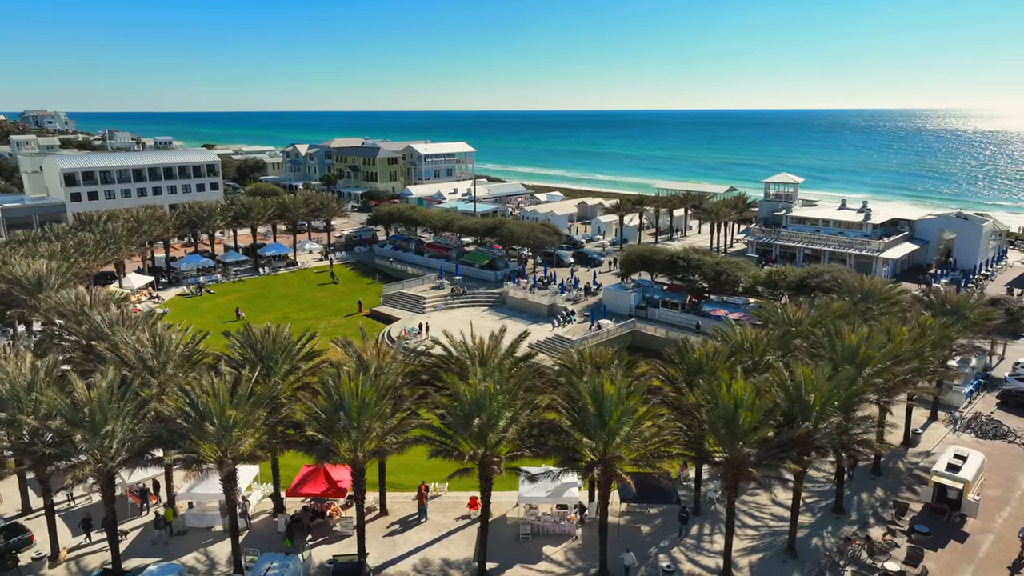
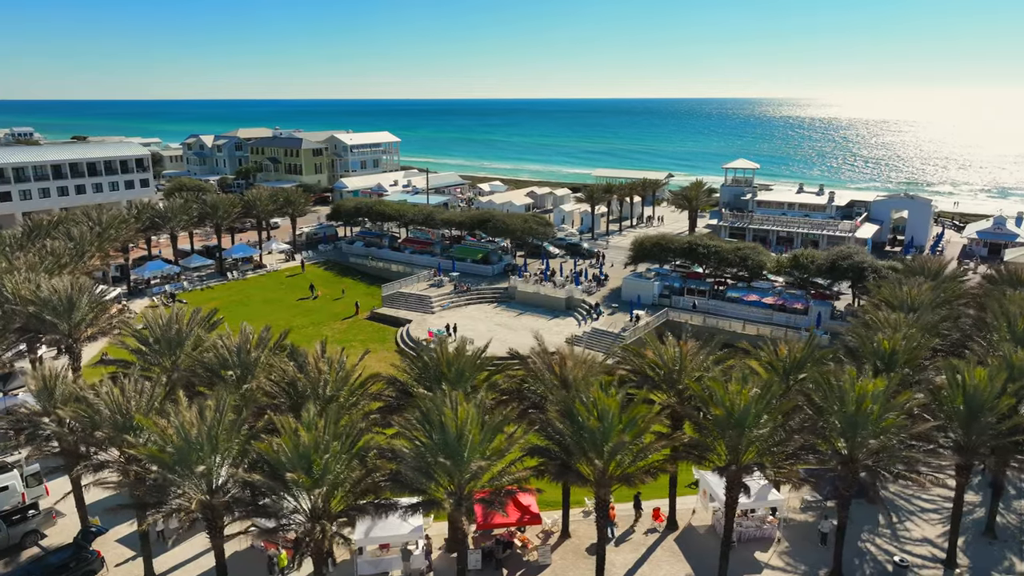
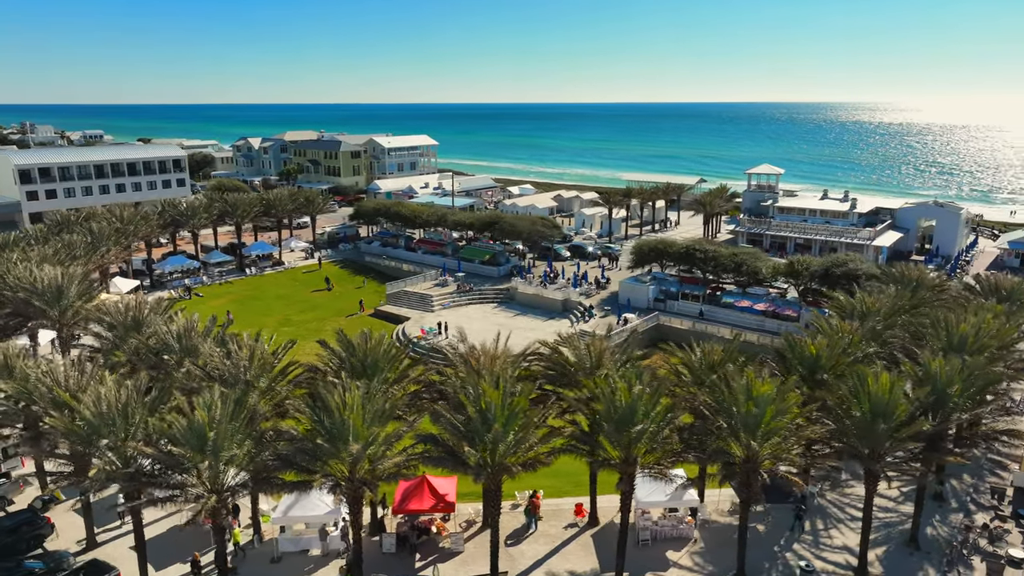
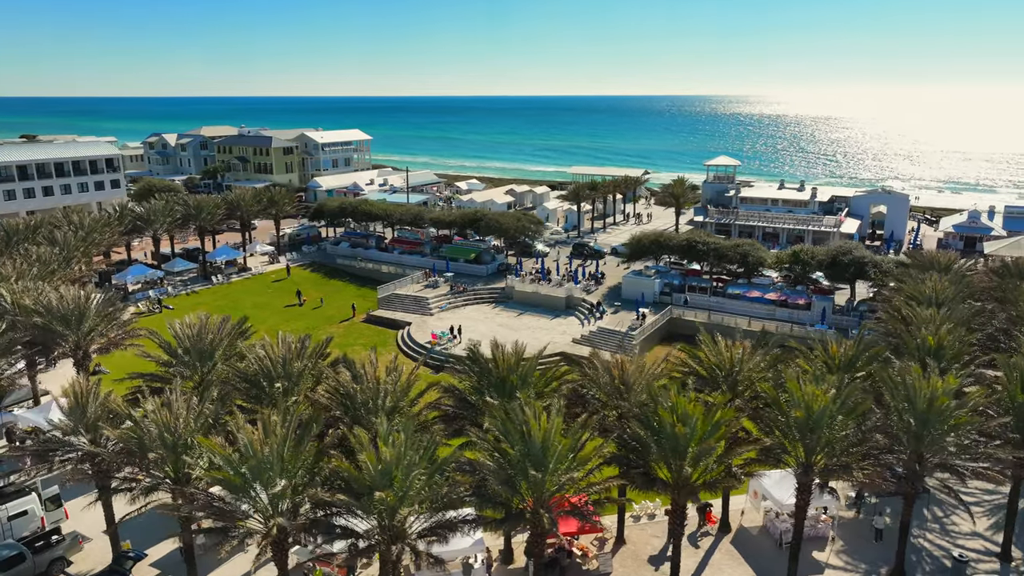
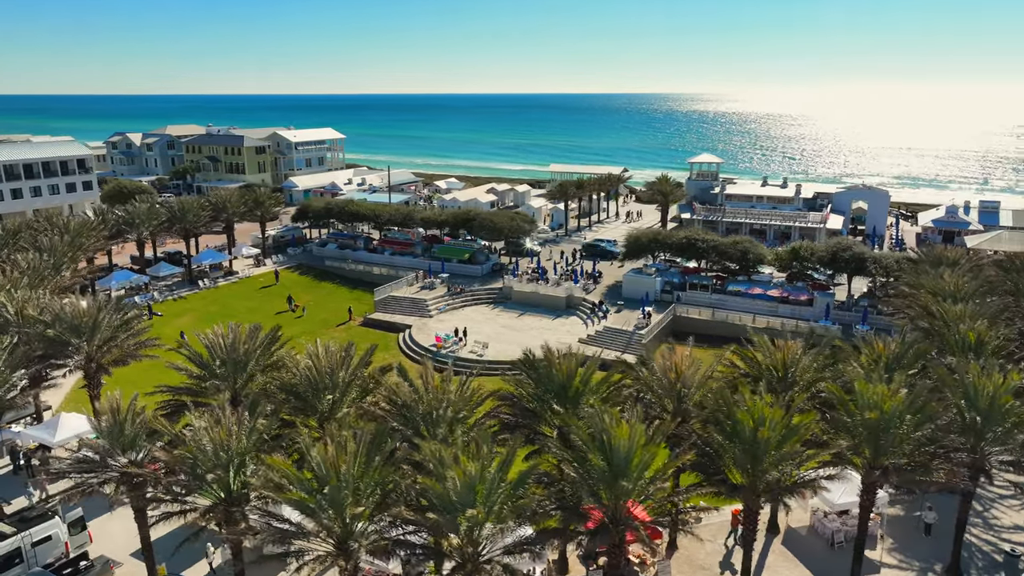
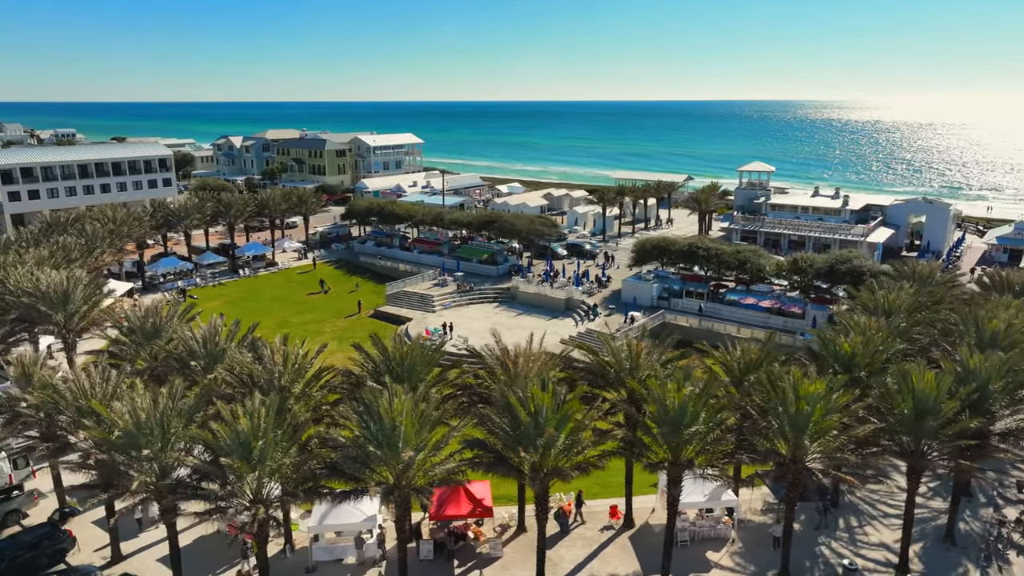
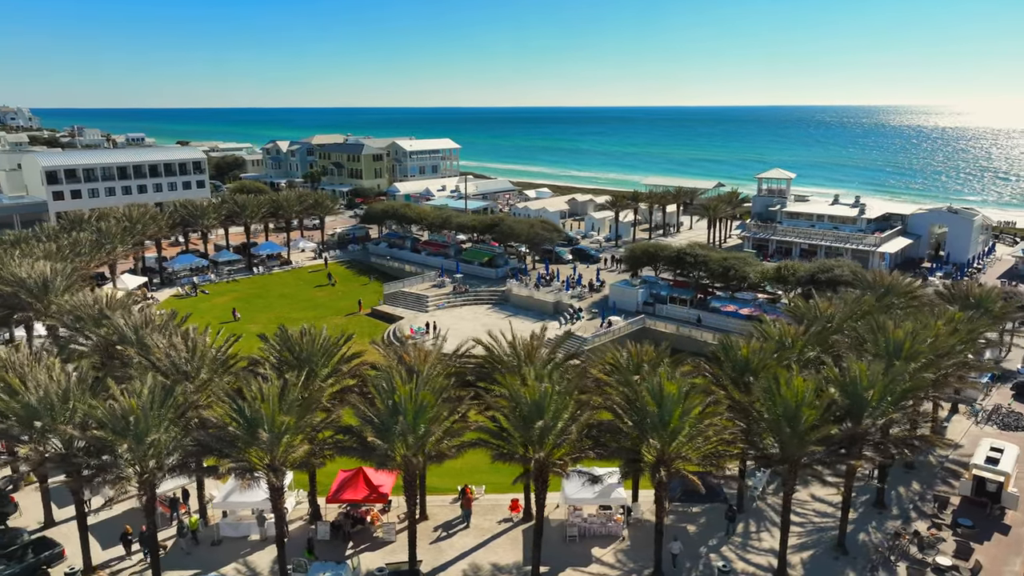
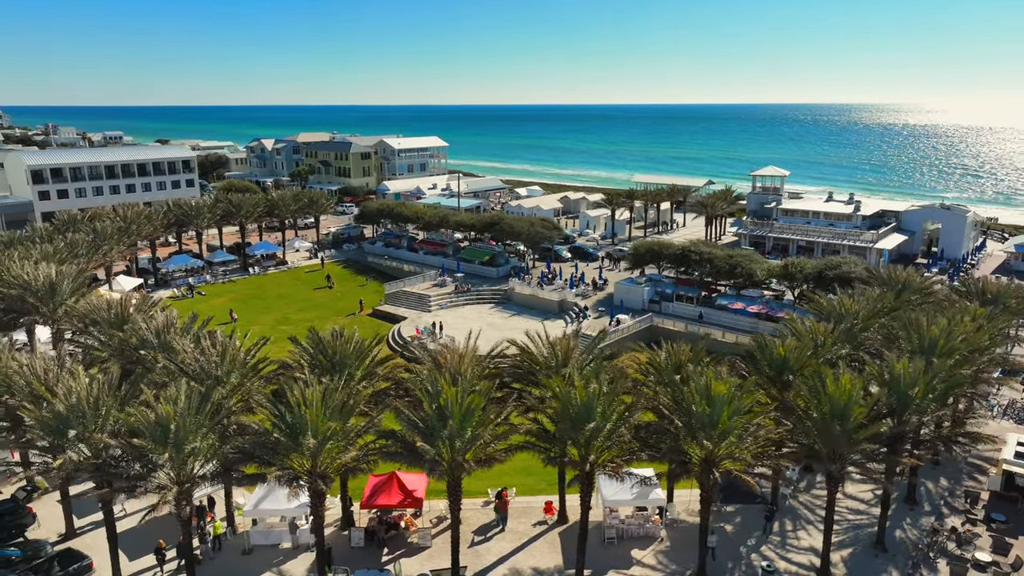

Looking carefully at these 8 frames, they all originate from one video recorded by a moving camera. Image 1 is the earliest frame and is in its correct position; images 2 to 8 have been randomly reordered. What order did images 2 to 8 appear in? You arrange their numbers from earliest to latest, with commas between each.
7, 8, 3, 6, 2, 4, 5
